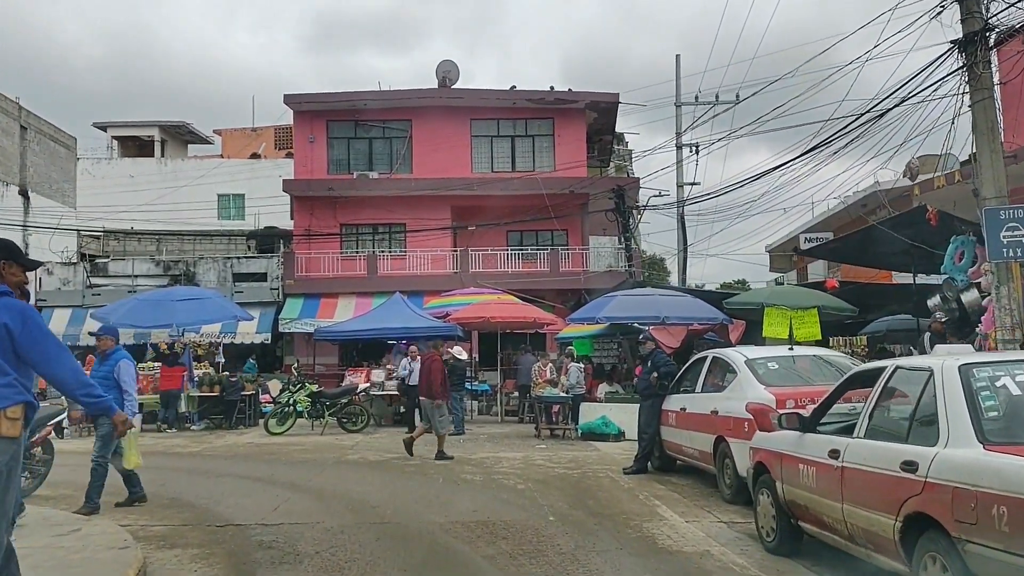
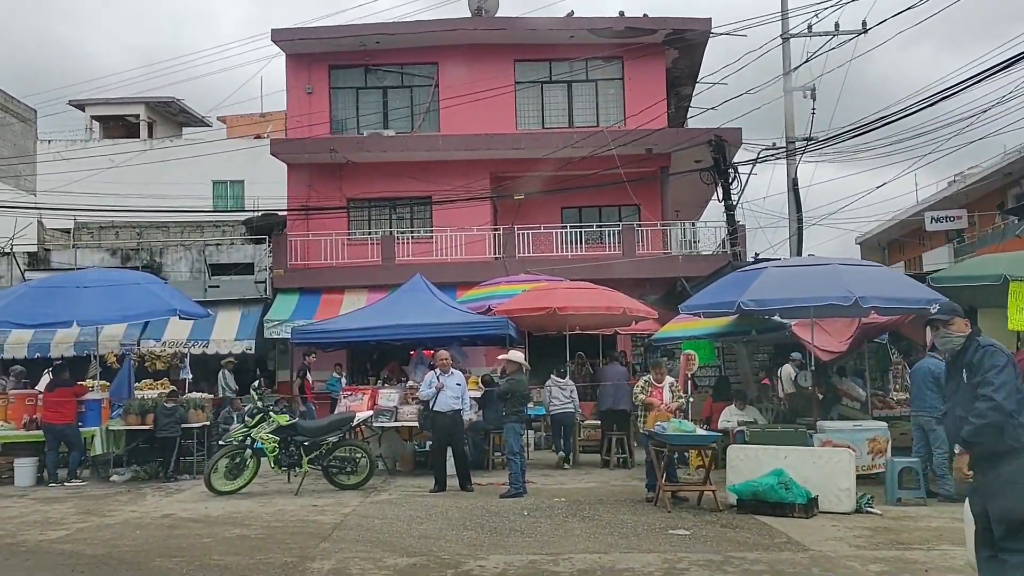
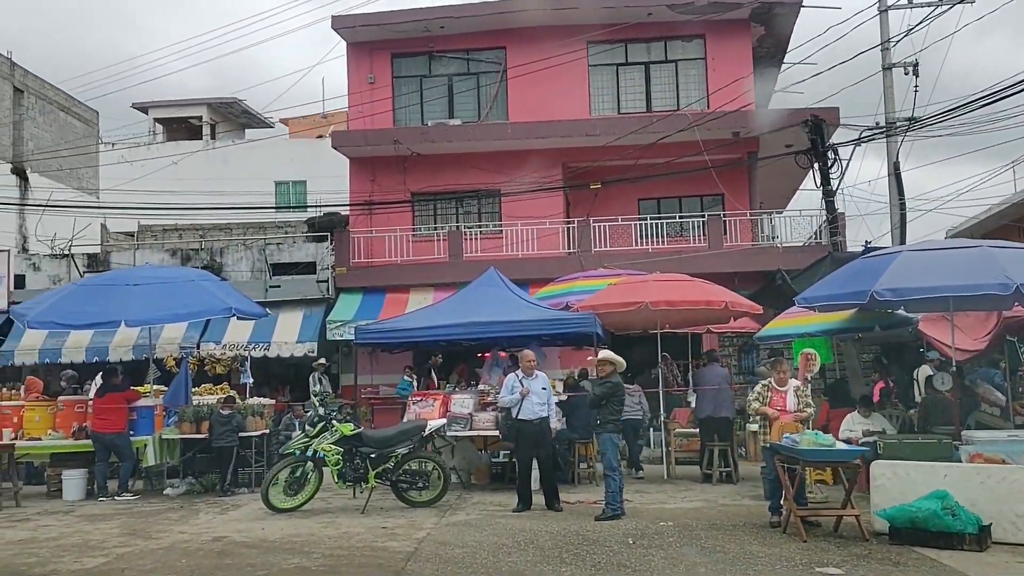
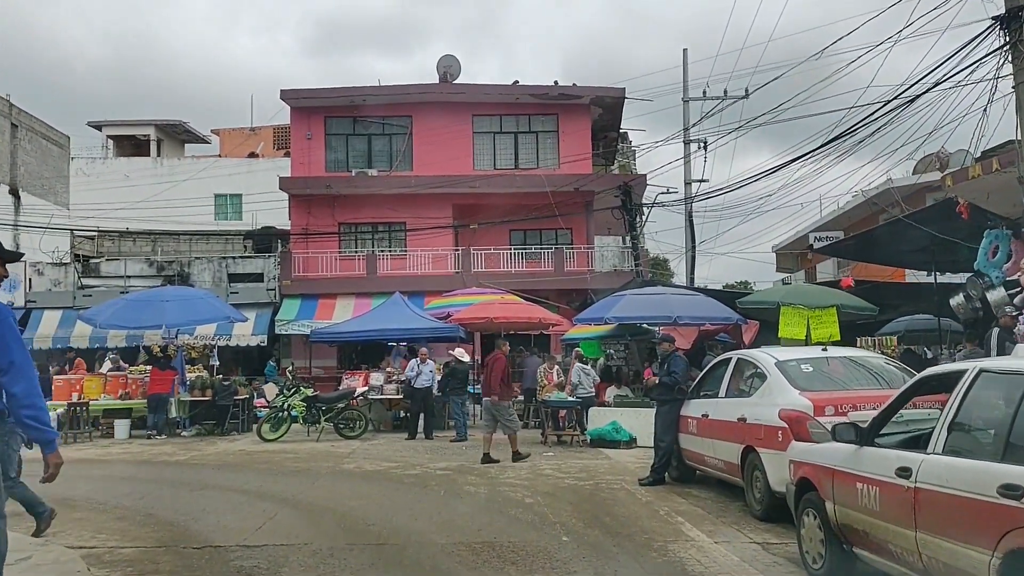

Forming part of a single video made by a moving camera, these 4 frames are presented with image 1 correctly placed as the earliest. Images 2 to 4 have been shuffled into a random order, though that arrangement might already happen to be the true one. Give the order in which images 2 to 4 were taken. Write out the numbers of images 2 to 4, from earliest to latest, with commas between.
4, 2, 3
